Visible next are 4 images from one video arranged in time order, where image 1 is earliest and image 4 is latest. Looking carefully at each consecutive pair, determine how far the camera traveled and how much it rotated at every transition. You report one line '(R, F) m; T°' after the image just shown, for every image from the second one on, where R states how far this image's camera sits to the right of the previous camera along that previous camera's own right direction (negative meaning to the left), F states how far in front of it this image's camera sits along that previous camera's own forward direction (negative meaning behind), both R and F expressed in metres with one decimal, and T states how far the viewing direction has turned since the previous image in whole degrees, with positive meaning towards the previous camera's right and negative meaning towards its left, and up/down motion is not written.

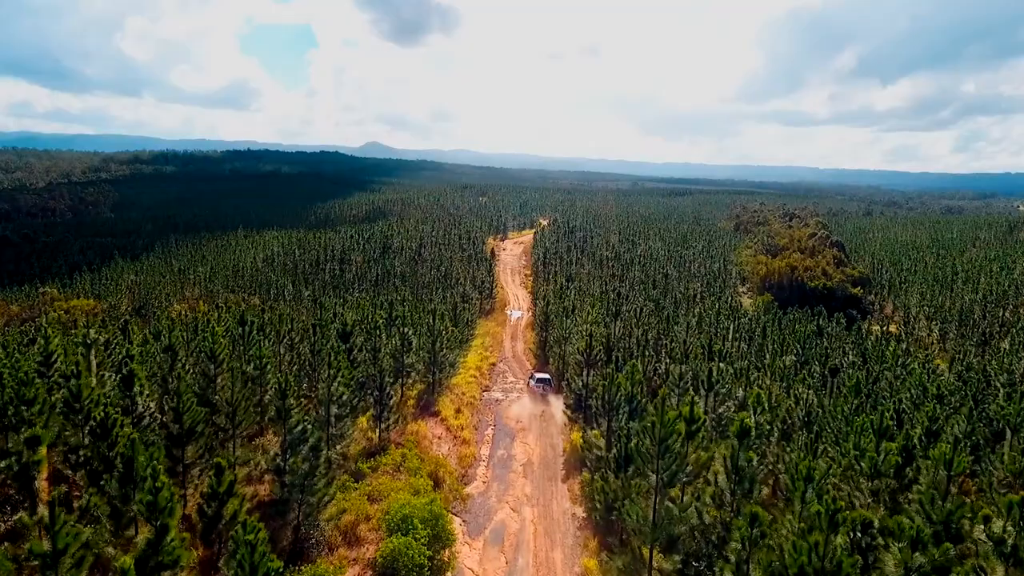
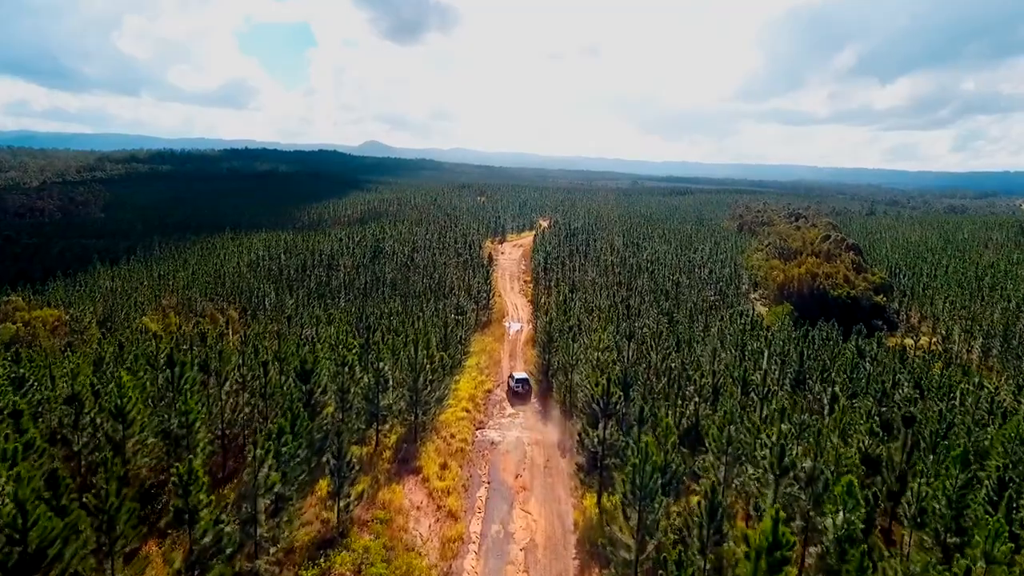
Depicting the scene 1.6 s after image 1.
(+0.1, +9.9) m; 0°
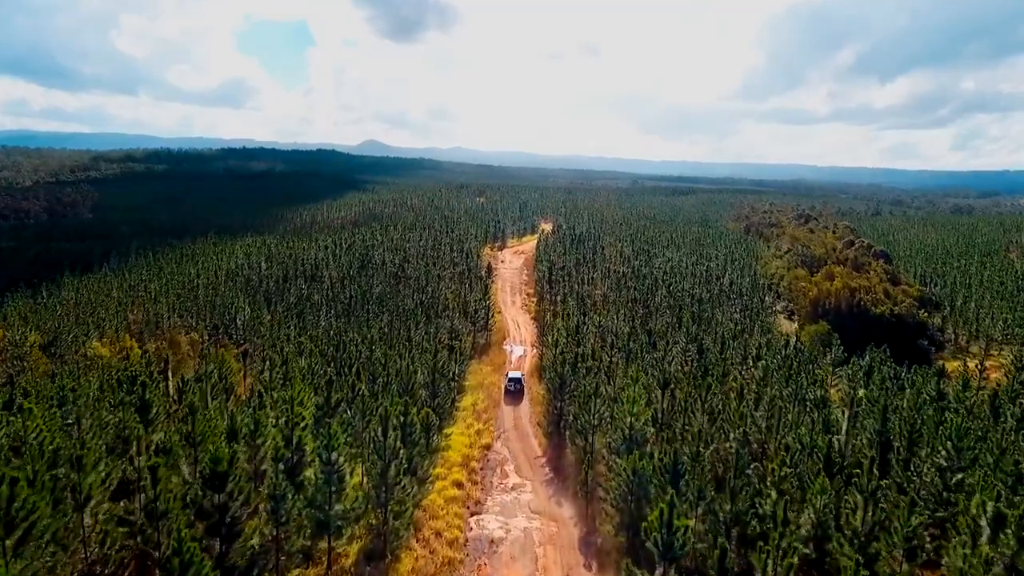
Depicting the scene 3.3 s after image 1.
(-0.4, +13.7) m; 0°
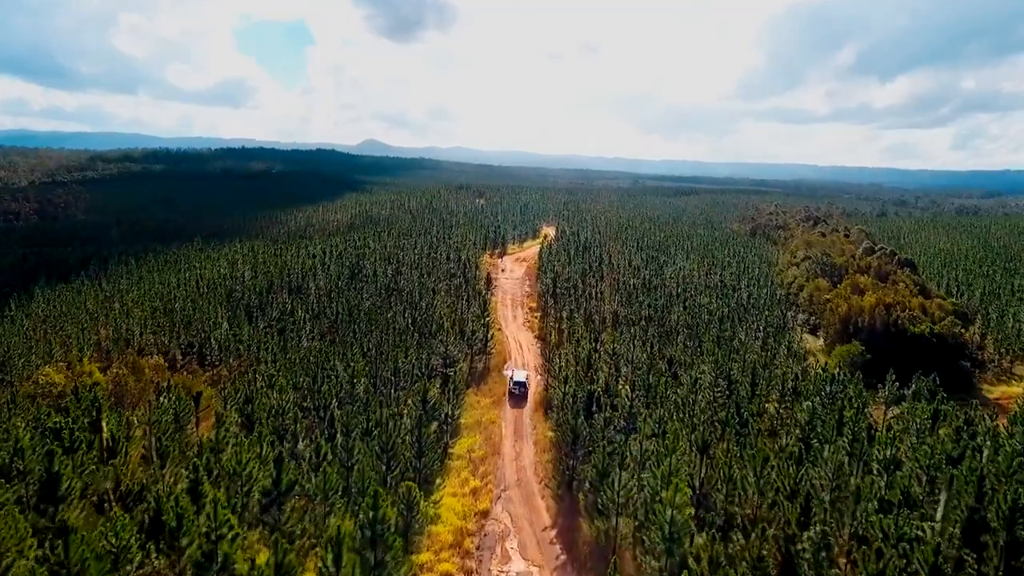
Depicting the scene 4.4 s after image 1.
(-0.2, +10.1) m; 0°
